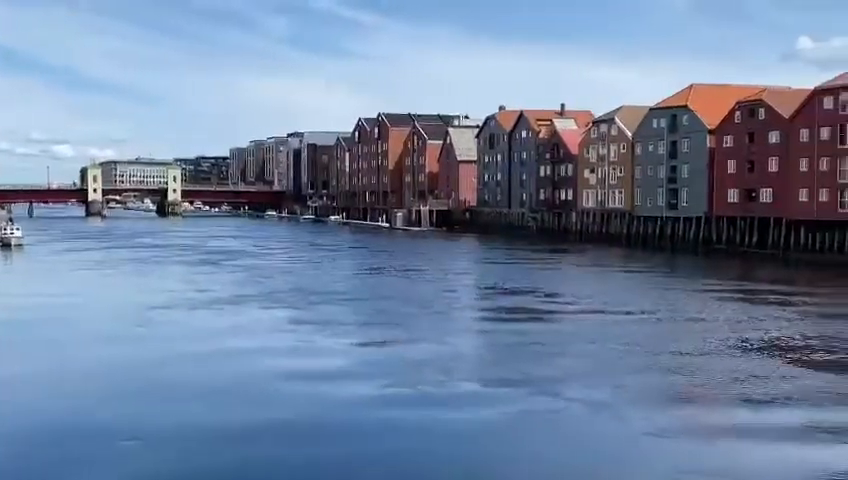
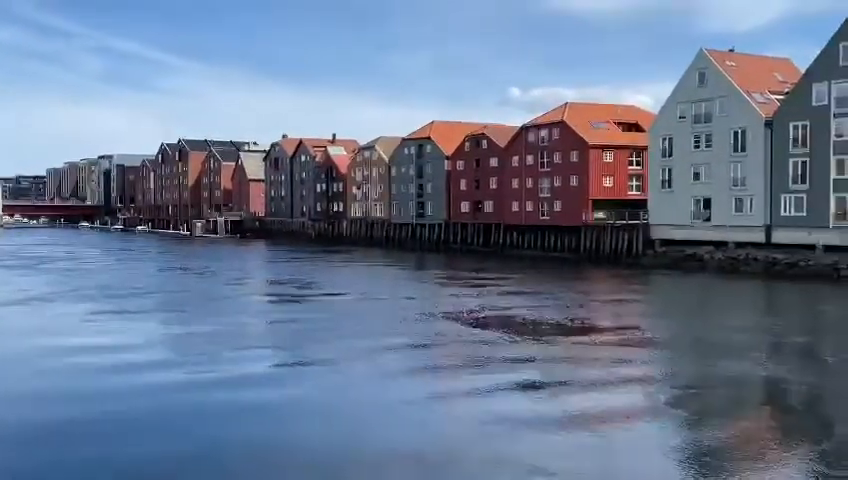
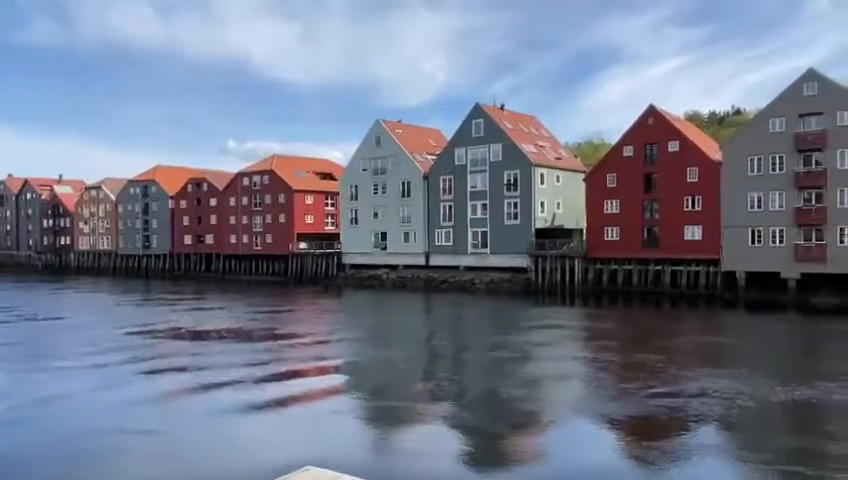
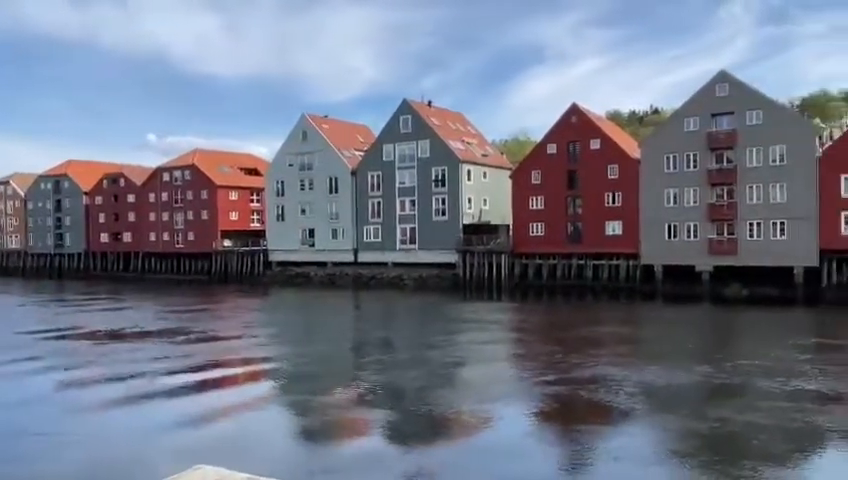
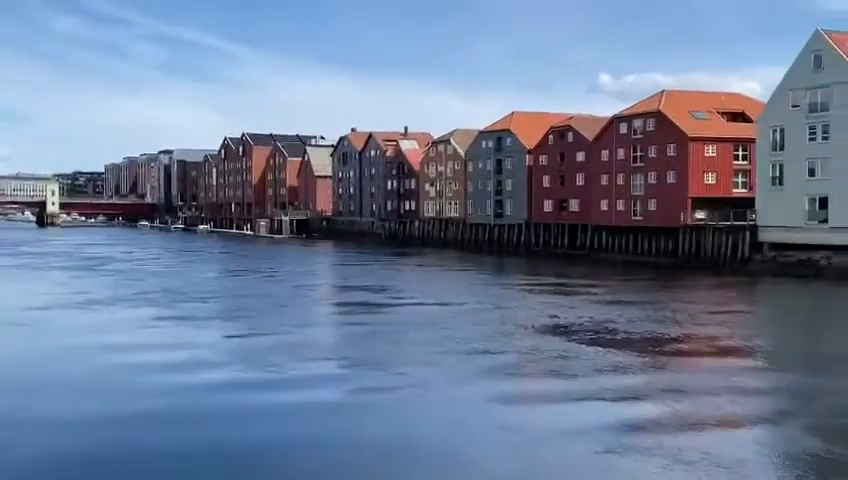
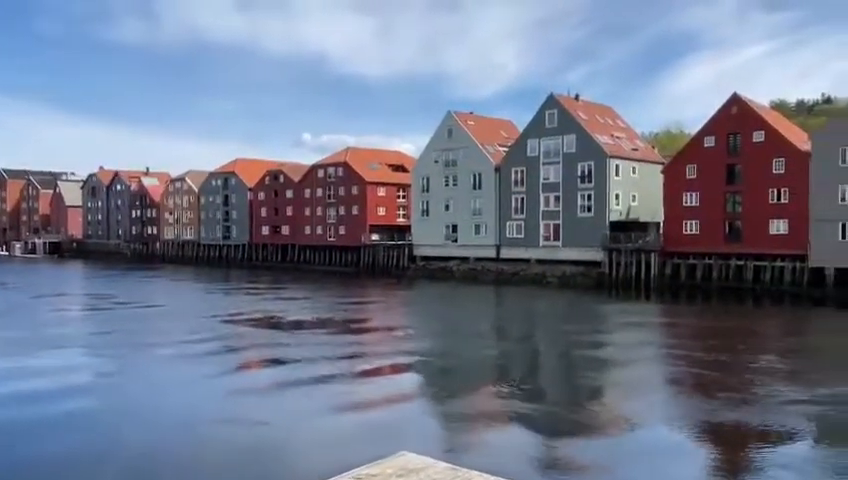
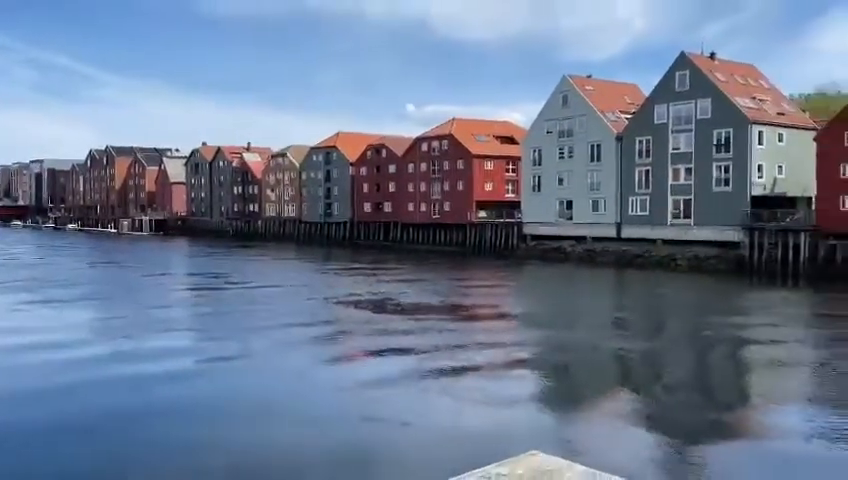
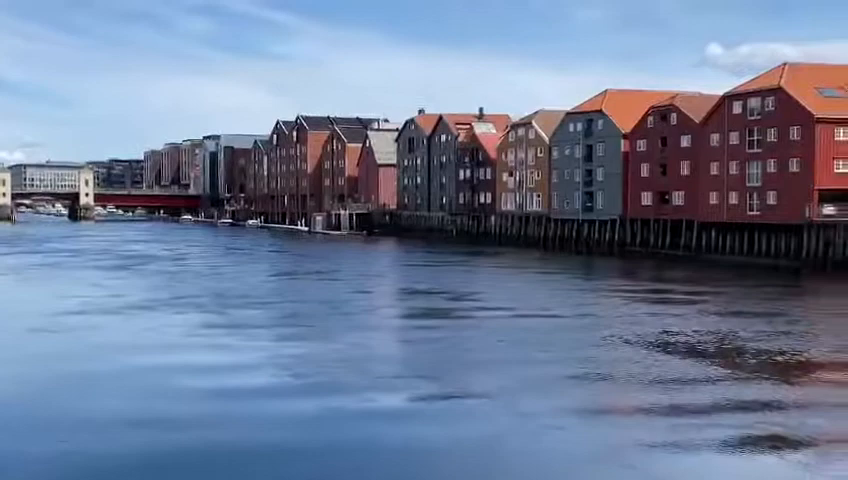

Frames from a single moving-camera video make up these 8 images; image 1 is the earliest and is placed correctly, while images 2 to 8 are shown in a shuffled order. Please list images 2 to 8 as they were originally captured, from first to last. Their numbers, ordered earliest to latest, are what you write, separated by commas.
8, 5, 2, 7, 6, 3, 4
